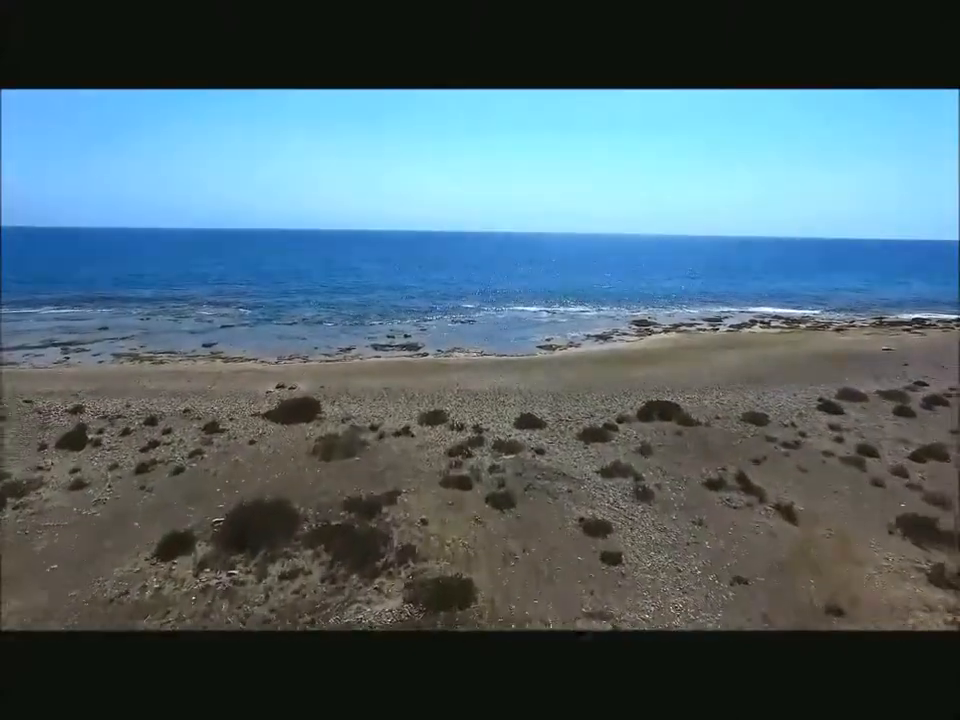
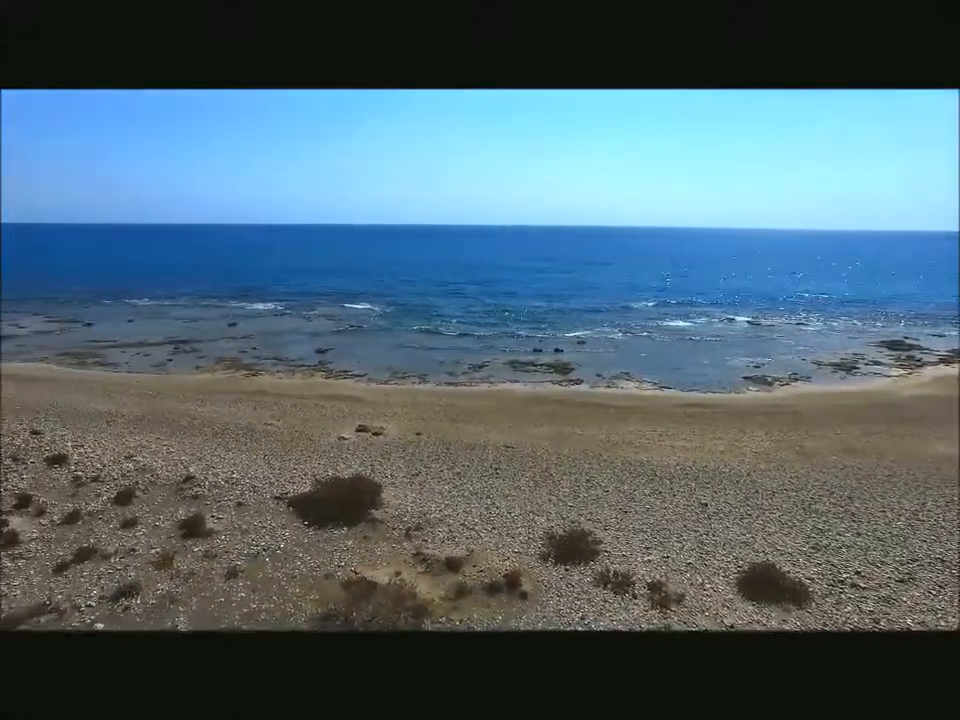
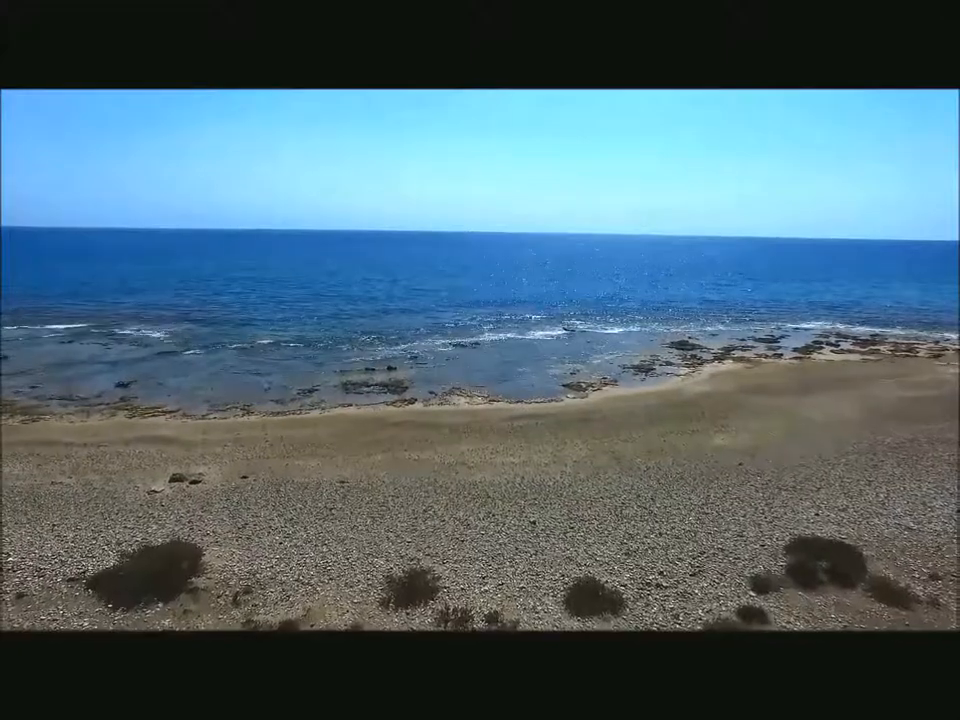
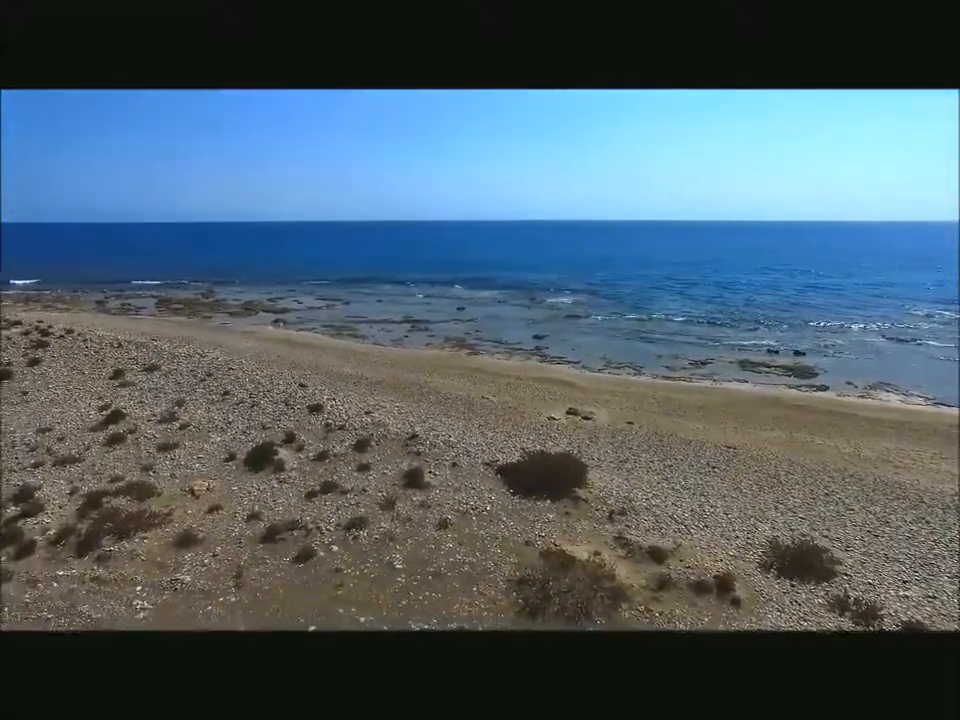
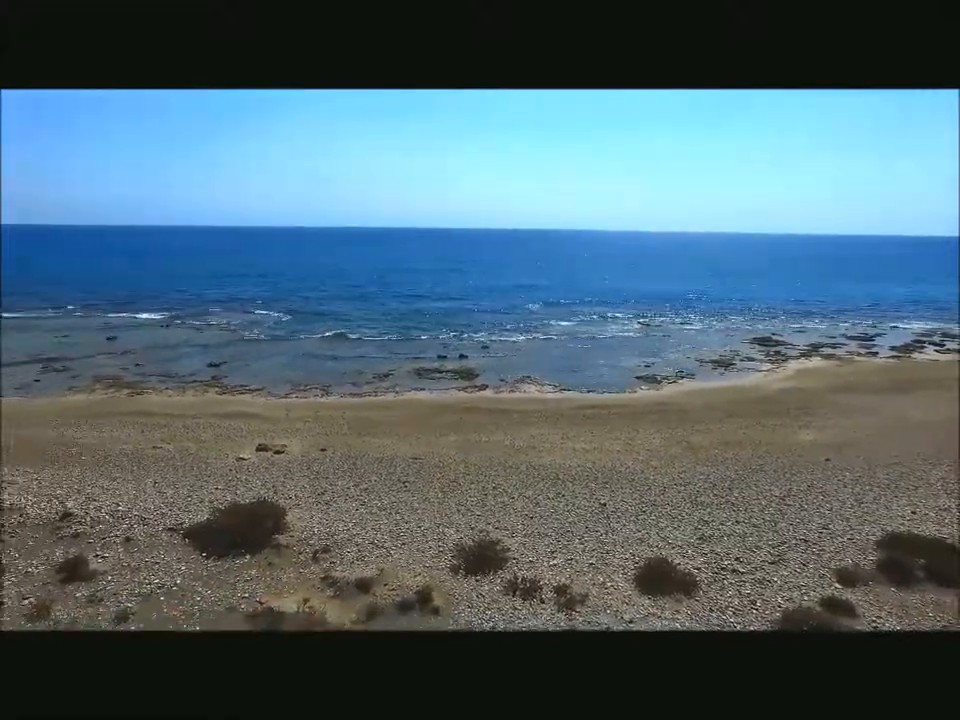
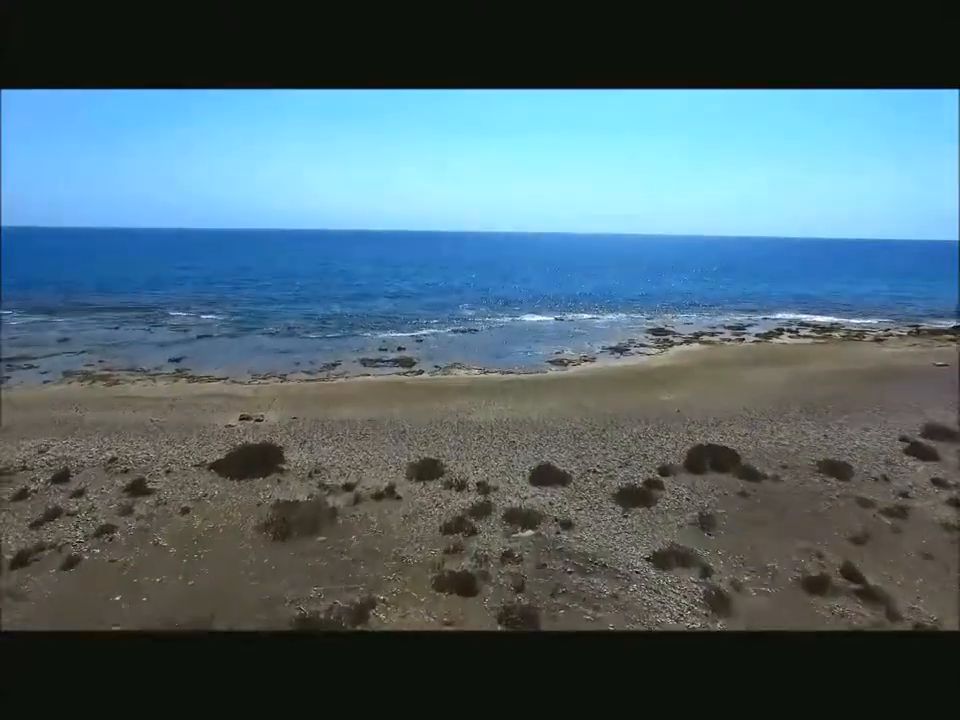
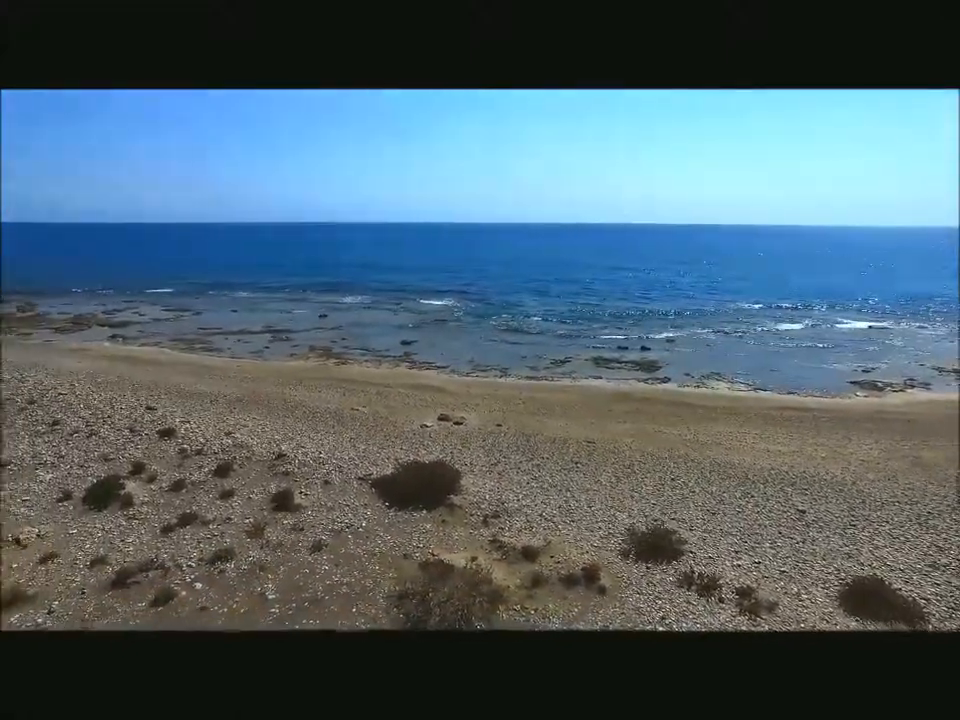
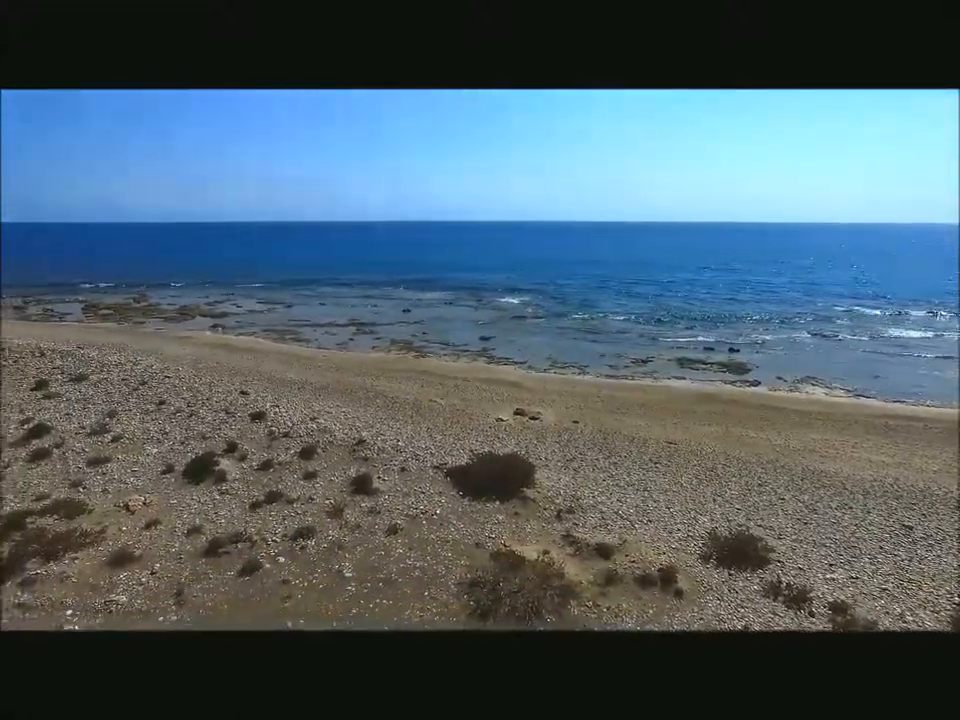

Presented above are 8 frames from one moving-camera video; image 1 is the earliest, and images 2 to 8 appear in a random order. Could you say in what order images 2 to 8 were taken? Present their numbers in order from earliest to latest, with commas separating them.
6, 3, 5, 2, 7, 8, 4
